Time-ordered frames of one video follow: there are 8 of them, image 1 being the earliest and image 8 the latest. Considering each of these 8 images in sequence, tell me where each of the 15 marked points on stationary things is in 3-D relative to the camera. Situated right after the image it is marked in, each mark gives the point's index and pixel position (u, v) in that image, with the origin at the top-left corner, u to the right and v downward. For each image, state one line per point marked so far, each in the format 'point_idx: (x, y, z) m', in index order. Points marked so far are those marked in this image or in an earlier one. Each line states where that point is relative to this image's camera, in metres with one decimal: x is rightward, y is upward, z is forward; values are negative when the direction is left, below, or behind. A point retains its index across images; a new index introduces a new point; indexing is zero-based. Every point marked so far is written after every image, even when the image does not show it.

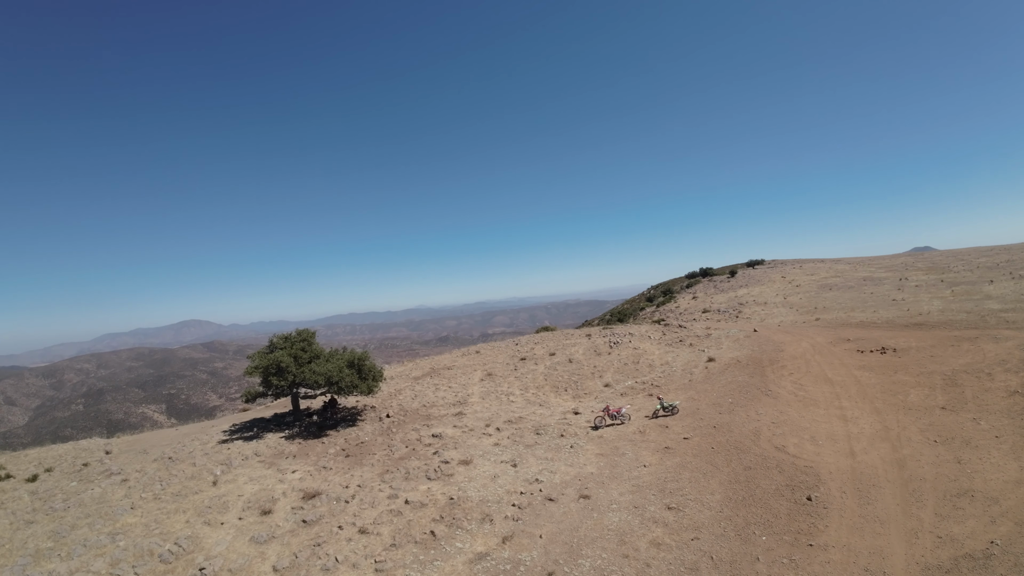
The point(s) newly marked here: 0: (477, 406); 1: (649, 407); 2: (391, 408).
0: (-1.8, -5.8, +19.2) m
1: (+6.4, -5.7, +18.5) m
2: (-6.1, -6.2, +19.8) m
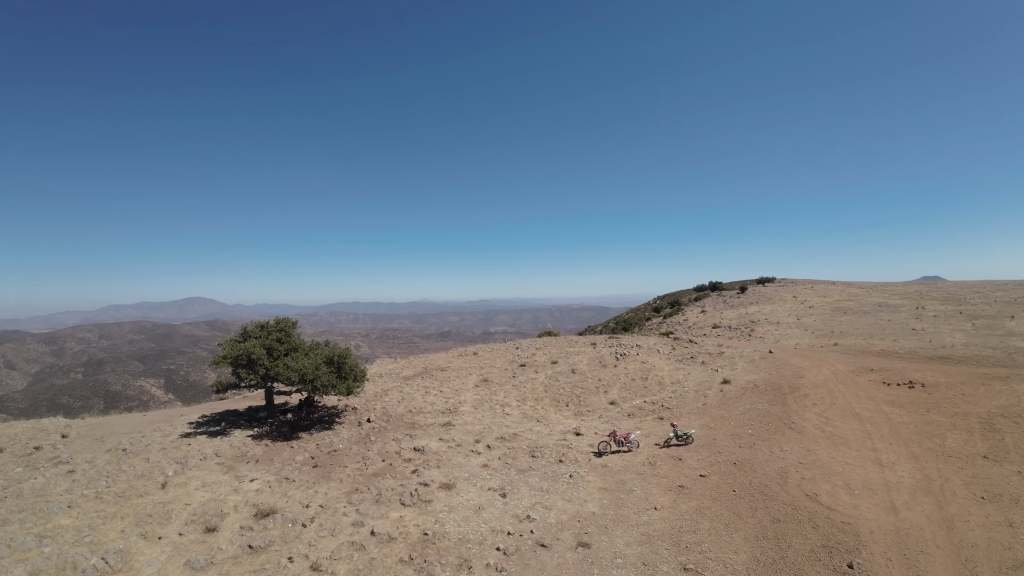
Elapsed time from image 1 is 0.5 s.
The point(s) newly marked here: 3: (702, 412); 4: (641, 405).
0: (-2.0, -5.7, +17.3) m
1: (+6.2, -6.1, +16.5) m
2: (-6.3, -5.8, +17.9) m
3: (+9.6, -6.4, +19.9) m
4: (+6.5, -5.9, +19.7) m
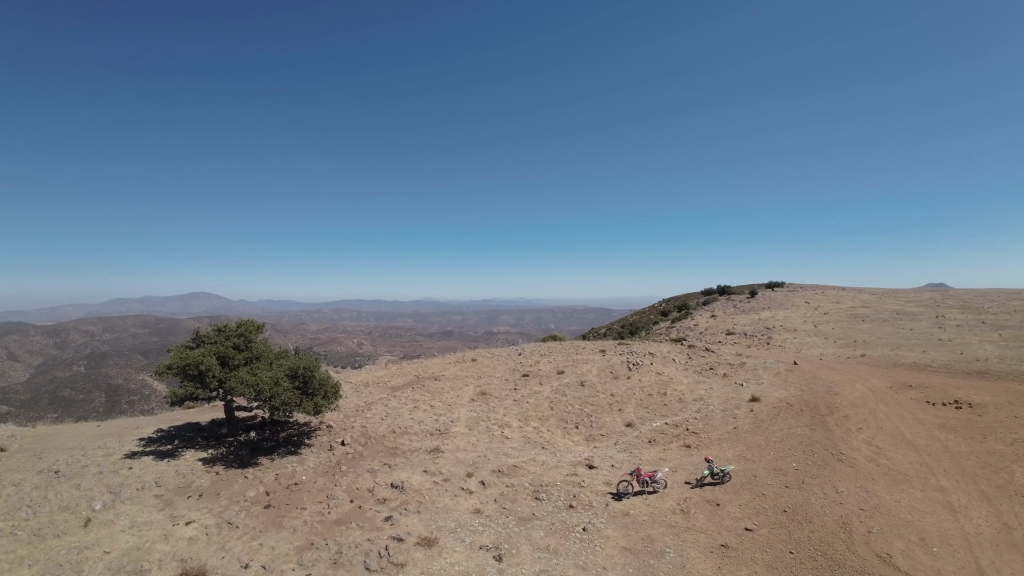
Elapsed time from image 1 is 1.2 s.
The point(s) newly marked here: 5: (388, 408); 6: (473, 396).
0: (-2.0, -5.7, +14.7) m
1: (+6.2, -6.3, +13.9) m
2: (-6.3, -5.7, +15.4) m
3: (+9.6, -6.6, +17.2) m
4: (+6.5, -6.1, +17.1) m
5: (-5.6, -5.4, +17.8) m
6: (-1.9, -5.2, +18.9) m
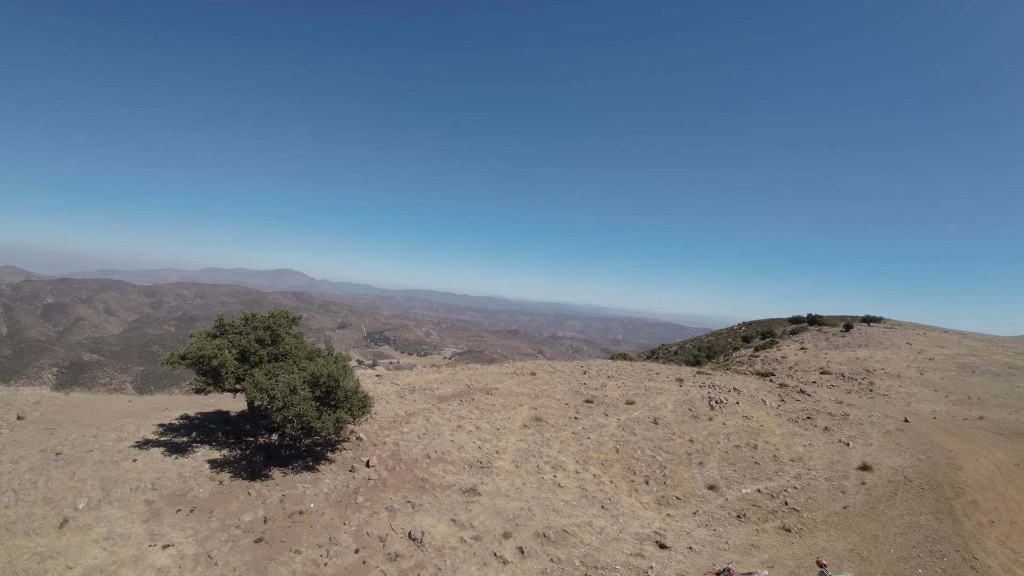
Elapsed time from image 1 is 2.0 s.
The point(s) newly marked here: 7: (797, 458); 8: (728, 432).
0: (-0.4, -6.0, +12.2) m
1: (+7.4, -7.3, +10.1) m
2: (-4.6, -5.6, +13.5) m
3: (+11.3, -7.9, +12.9) m
4: (+8.3, -7.1, +13.2) m
5: (-3.5, -5.4, +15.8) m
6: (+0.4, -5.5, +16.4) m
7: (+12.5, -7.4, +17.0) m
8: (+9.9, -6.6, +18.2) m
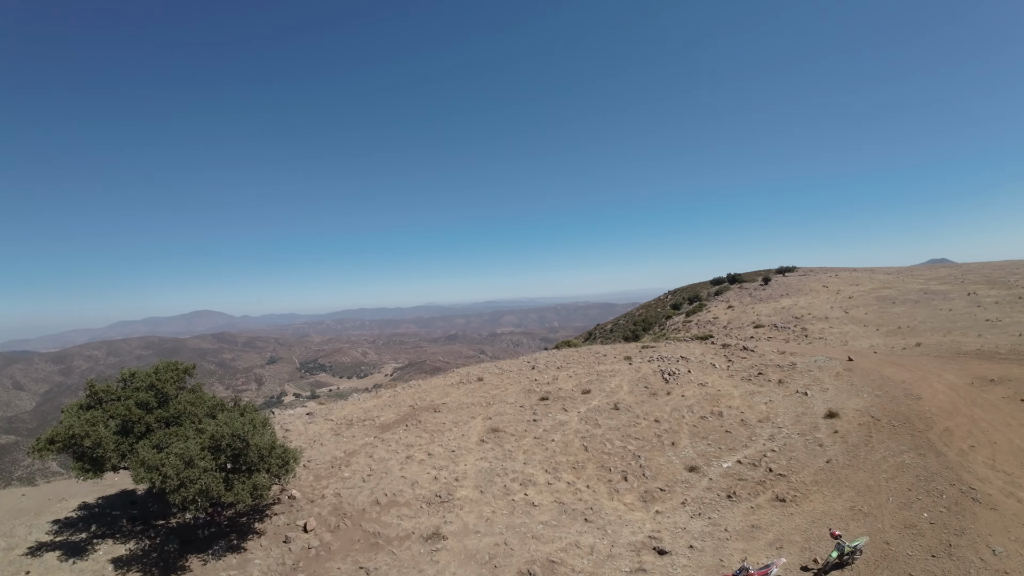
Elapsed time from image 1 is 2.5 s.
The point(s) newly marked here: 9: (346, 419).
0: (-1.2, -6.1, +10.6) m
1: (+6.9, -6.2, +9.7) m
2: (-5.5, -6.3, +11.3) m
3: (+10.4, -6.3, +13.0) m
4: (+7.3, -5.9, +12.9) m
5: (-4.8, -6.0, +13.7) m
6: (-1.1, -5.6, +14.8) m
7: (+10.9, -5.6, +17.2) m
8: (+8.1, -5.3, +18.1) m
9: (-7.6, -6.0, +18.0) m
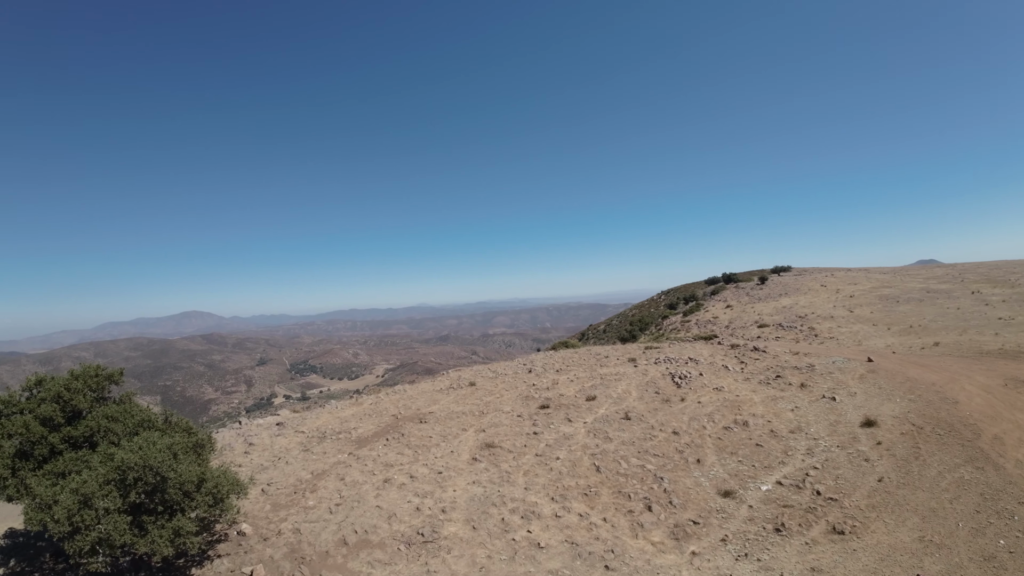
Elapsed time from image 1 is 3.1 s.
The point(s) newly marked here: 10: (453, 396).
0: (-1.2, -5.8, +8.4) m
1: (+7.0, -5.9, +7.6) m
2: (-5.5, -6.0, +9.0) m
3: (+10.4, -6.0, +11.0) m
4: (+7.3, -5.6, +10.9) m
5: (-4.9, -5.7, +11.4) m
6: (-1.2, -5.3, +12.6) m
7: (+10.8, -5.3, +15.3) m
8: (+8.0, -5.0, +16.0) m
9: (-7.7, -5.7, +15.7) m
10: (-2.7, -5.0, +18.4) m
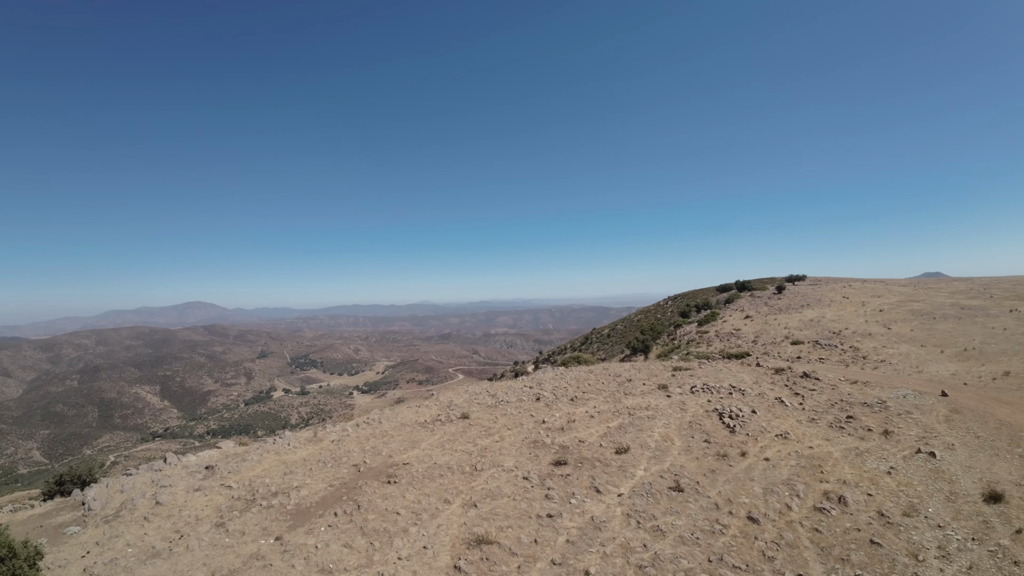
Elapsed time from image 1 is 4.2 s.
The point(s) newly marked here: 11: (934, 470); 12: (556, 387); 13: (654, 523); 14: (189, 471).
0: (-1.2, -6.1, +4.2) m
1: (+7.0, -6.4, +3.3) m
2: (-5.5, -6.2, +4.8) m
3: (+10.4, -6.7, +6.7) m
4: (+7.3, -6.2, +6.6) m
5: (-4.8, -5.9, +7.2) m
6: (-1.1, -5.6, +8.4) m
7: (+10.9, -6.0, +10.9) m
8: (+8.1, -5.6, +11.7) m
9: (-7.6, -5.8, +11.6) m
10: (-2.6, -5.3, +14.2) m
11: (+14.9, -5.9, +14.1) m
12: (+2.2, -5.0, +19.6) m
13: (+3.3, -5.5, +9.3) m
14: (-11.2, -6.1, +13.6) m
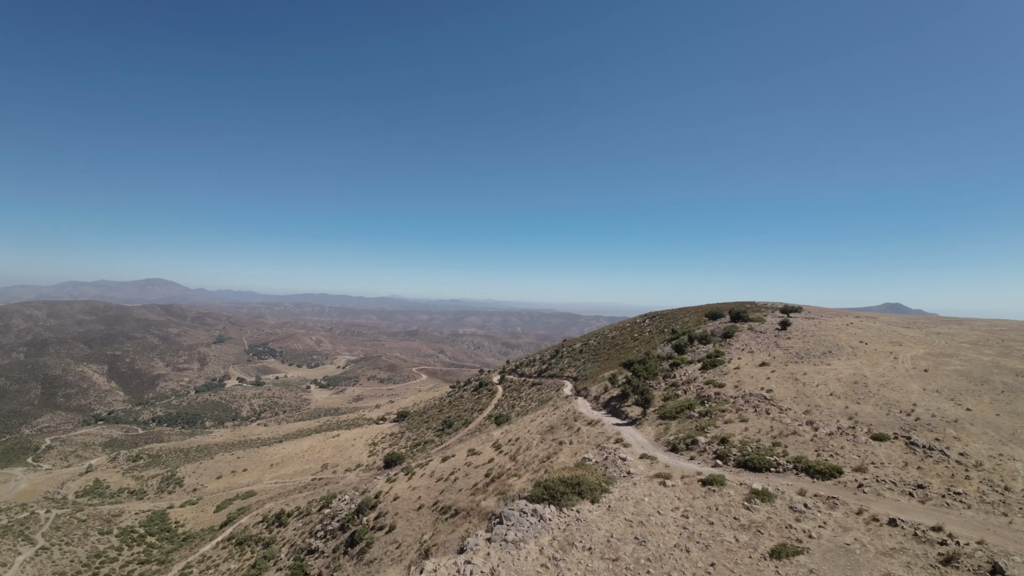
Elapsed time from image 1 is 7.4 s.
0: (-2.0, -8.5, -7.5) m
1: (+6.1, -9.5, -8.1) m
2: (-6.4, -8.3, -7.1) m
3: (+9.4, -10.0, -4.6) m
4: (+6.3, -9.3, -4.9) m
5: (-5.7, -8.0, -4.6) m
6: (-2.0, -8.0, -3.3) m
7: (+9.8, -9.4, -0.4) m
8: (+7.0, -8.8, +0.3) m
9: (-8.6, -7.7, -0.4) m
10: (-3.7, -7.6, +2.4) m
11: (+13.6, -9.6, +2.9) m
12: (+0.9, -7.7, +8.0) m
13: (+2.3, -8.3, -2.3) m
14: (-12.3, -7.8, +1.5) m
